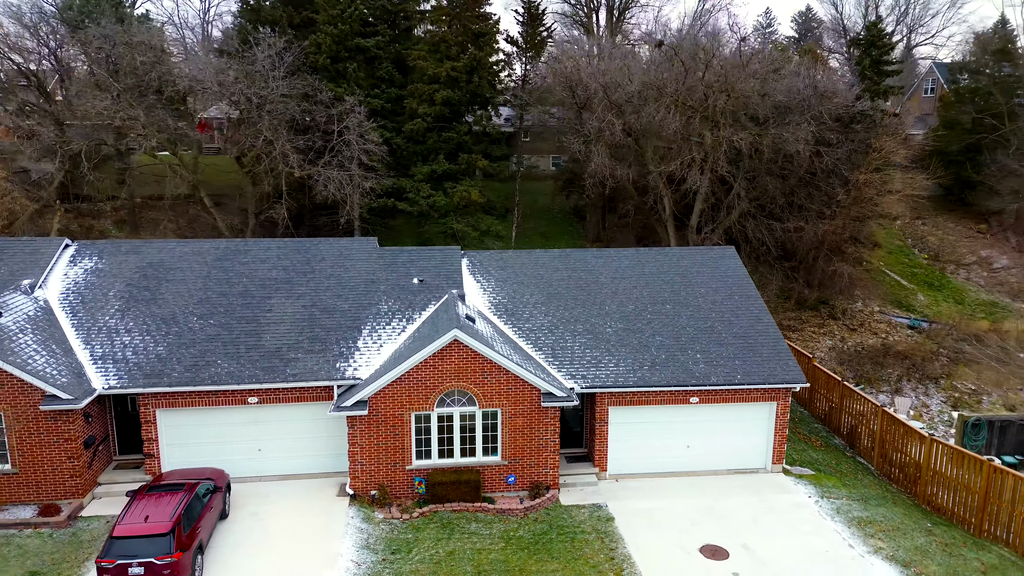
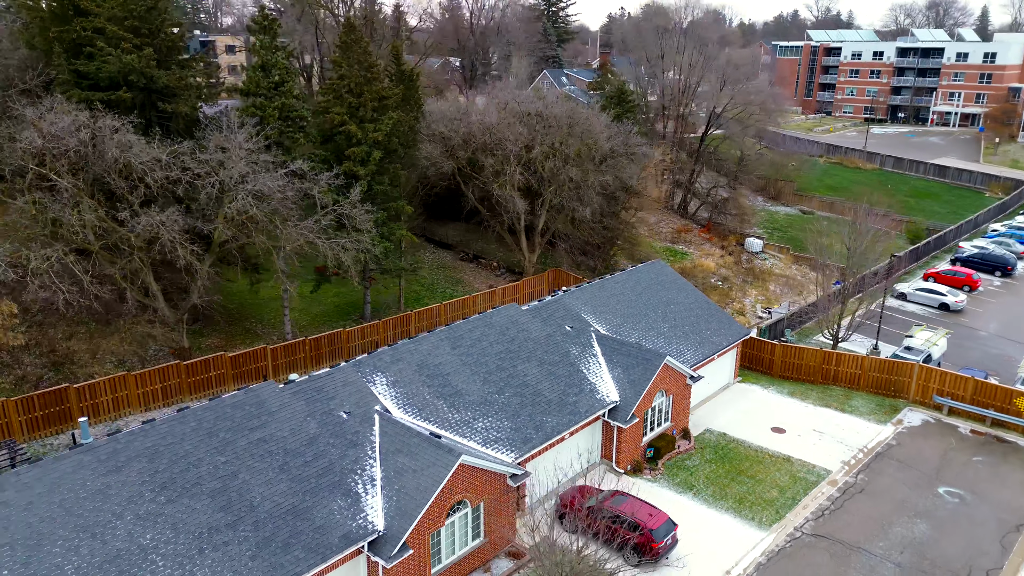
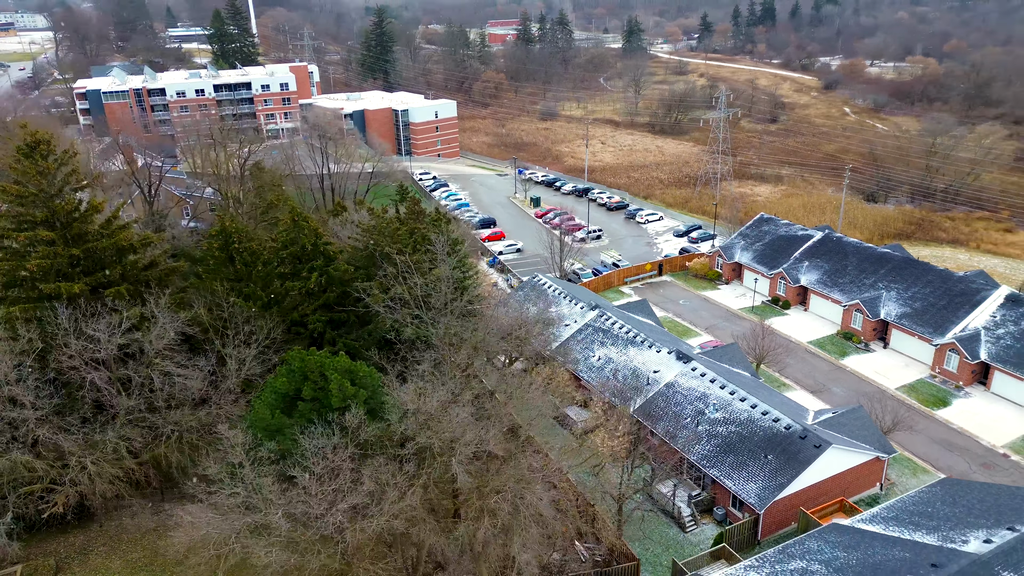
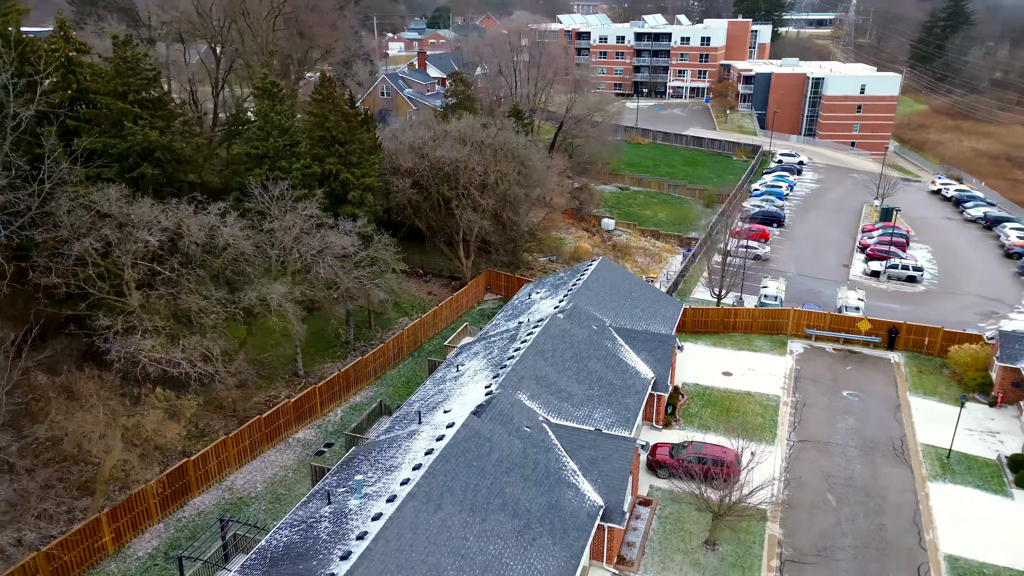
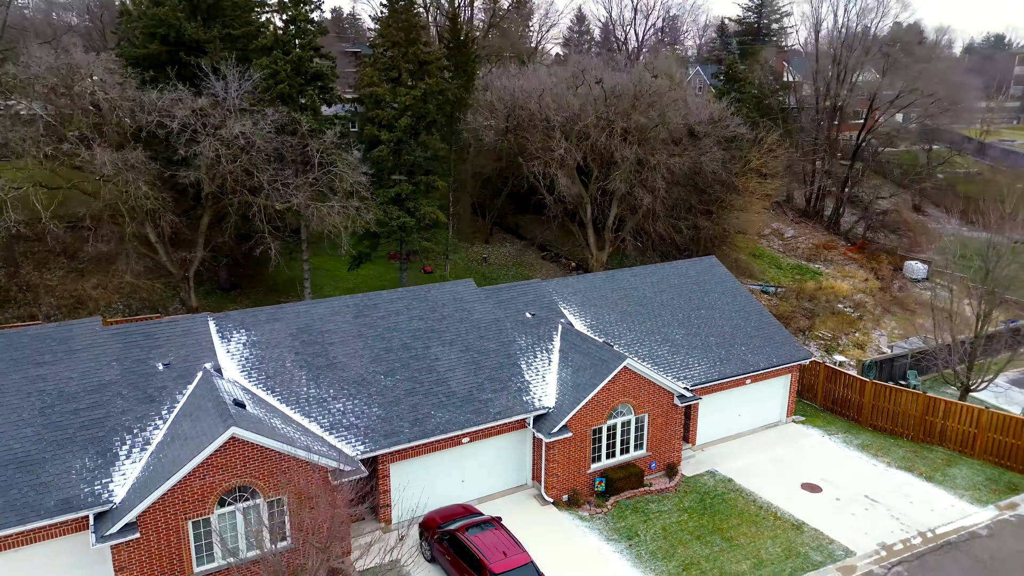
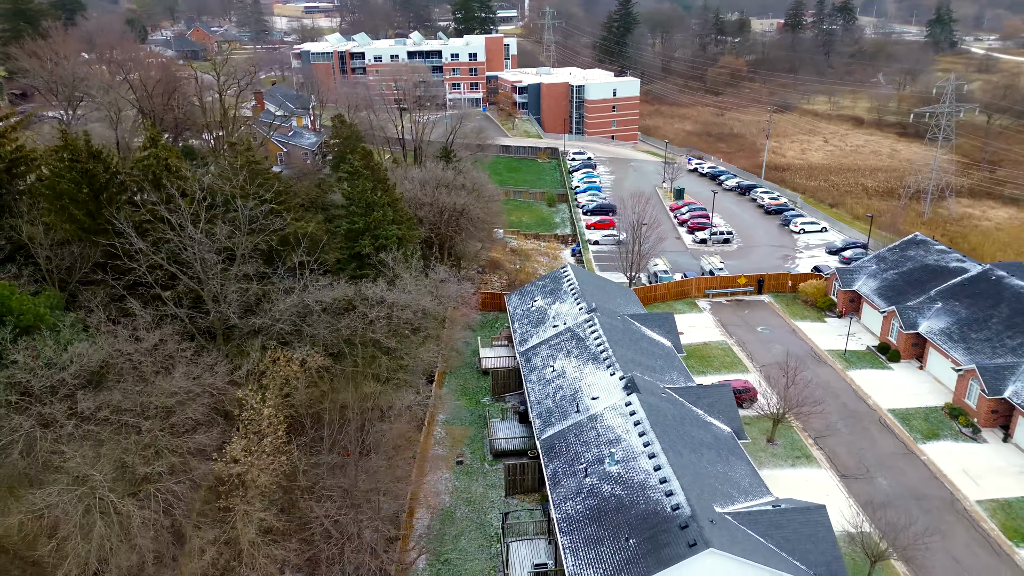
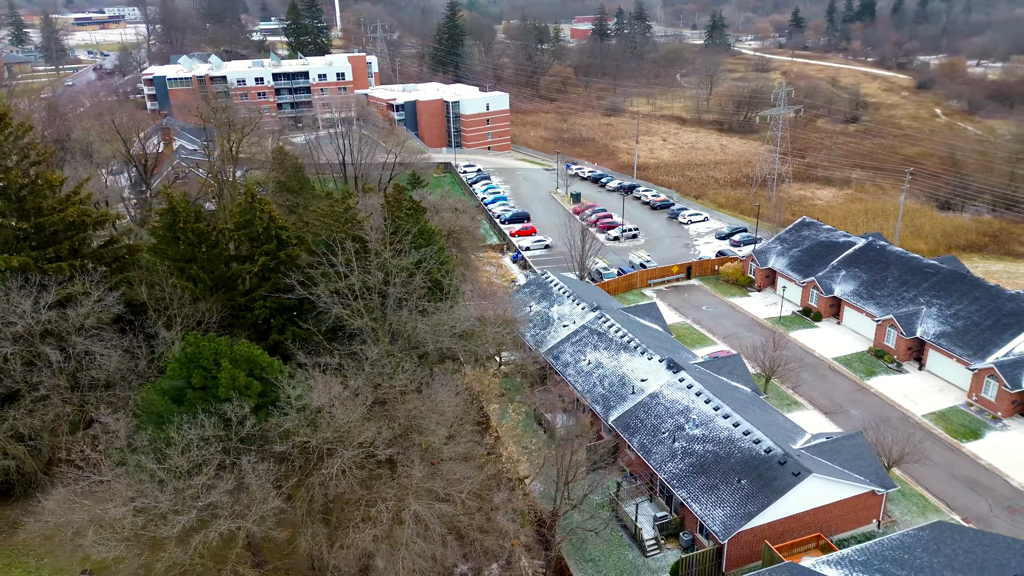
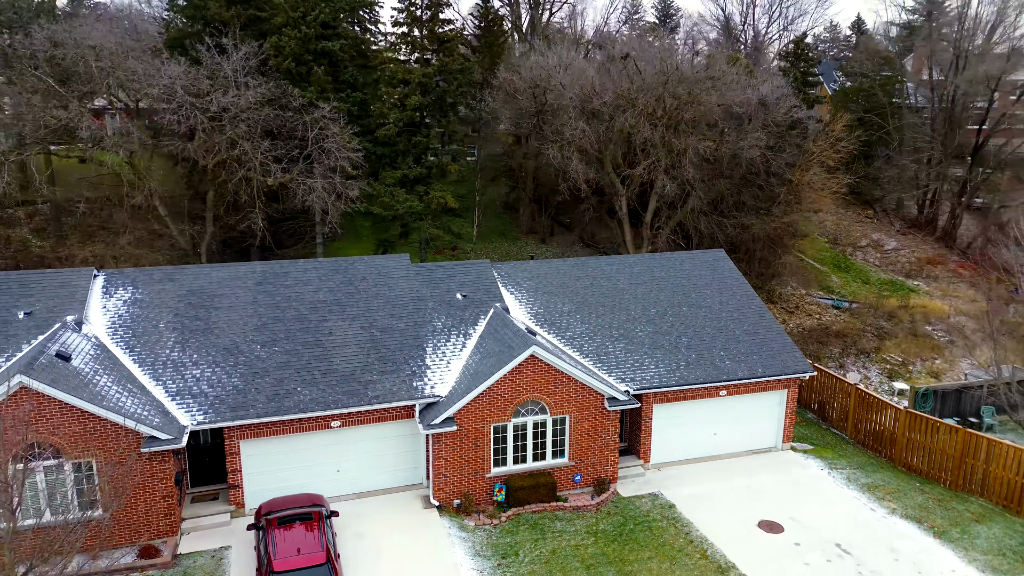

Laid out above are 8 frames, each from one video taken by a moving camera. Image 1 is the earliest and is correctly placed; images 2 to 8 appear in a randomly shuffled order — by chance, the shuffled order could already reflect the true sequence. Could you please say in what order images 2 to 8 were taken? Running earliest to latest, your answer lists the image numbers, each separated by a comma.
8, 5, 2, 4, 6, 7, 3
